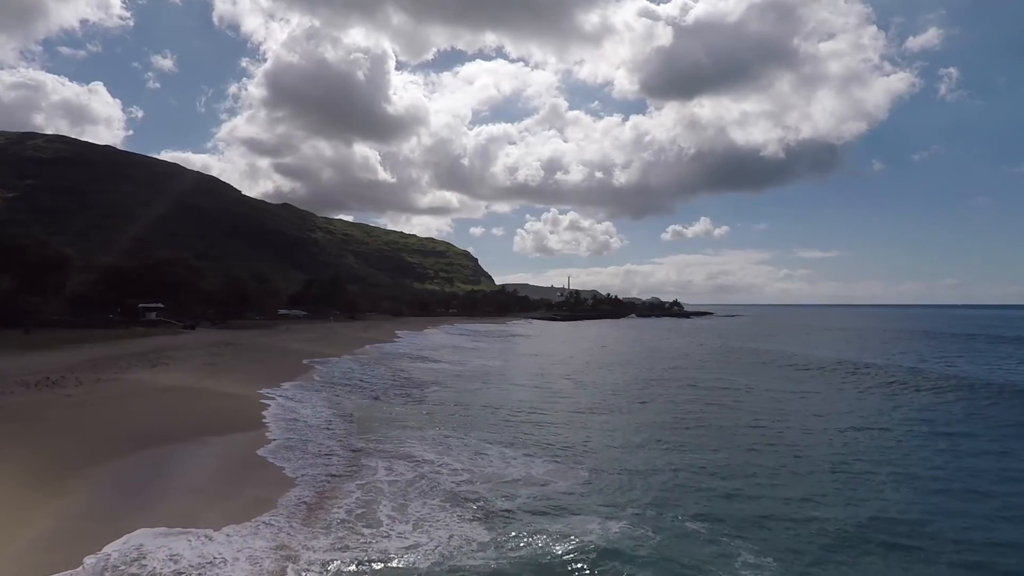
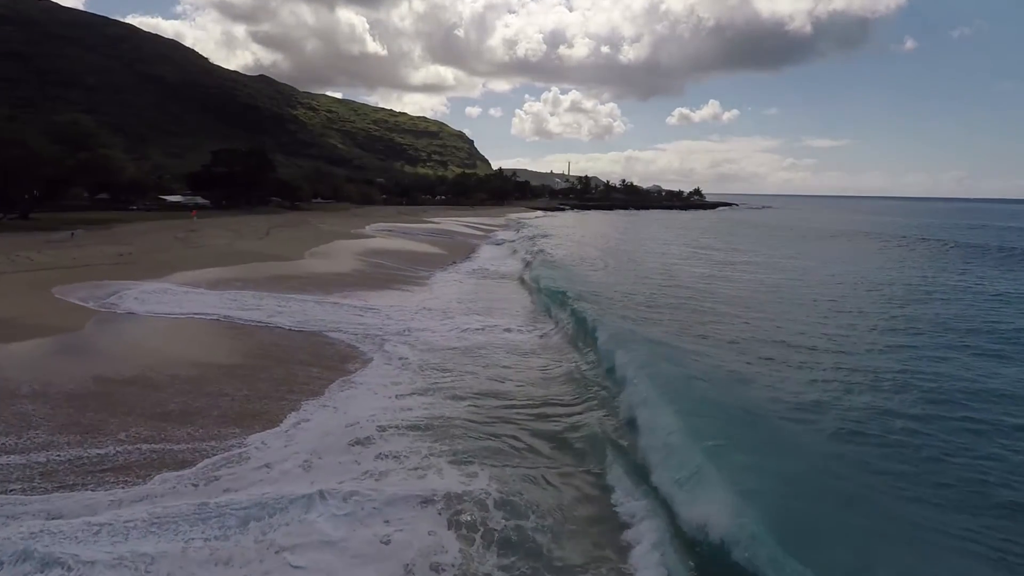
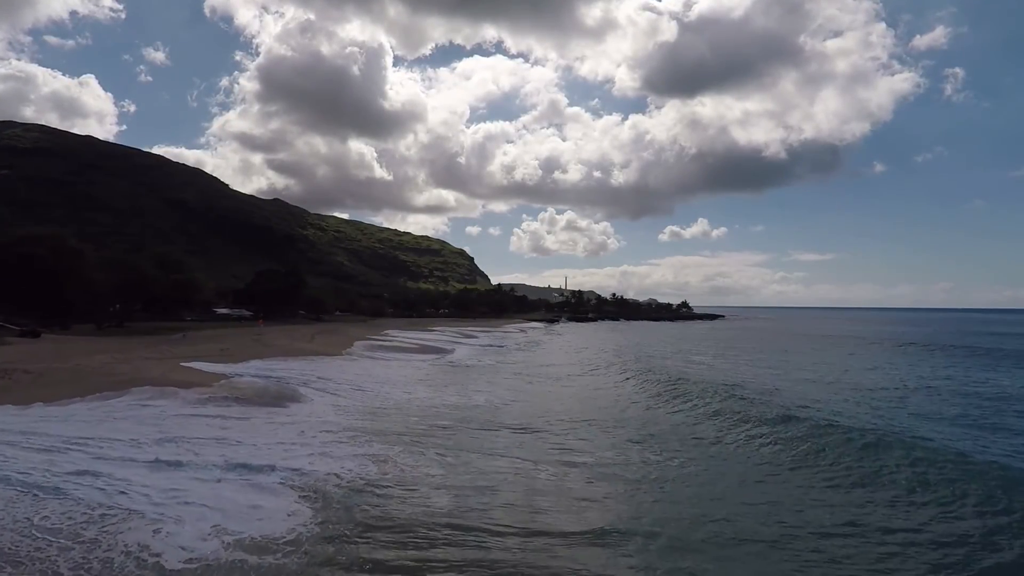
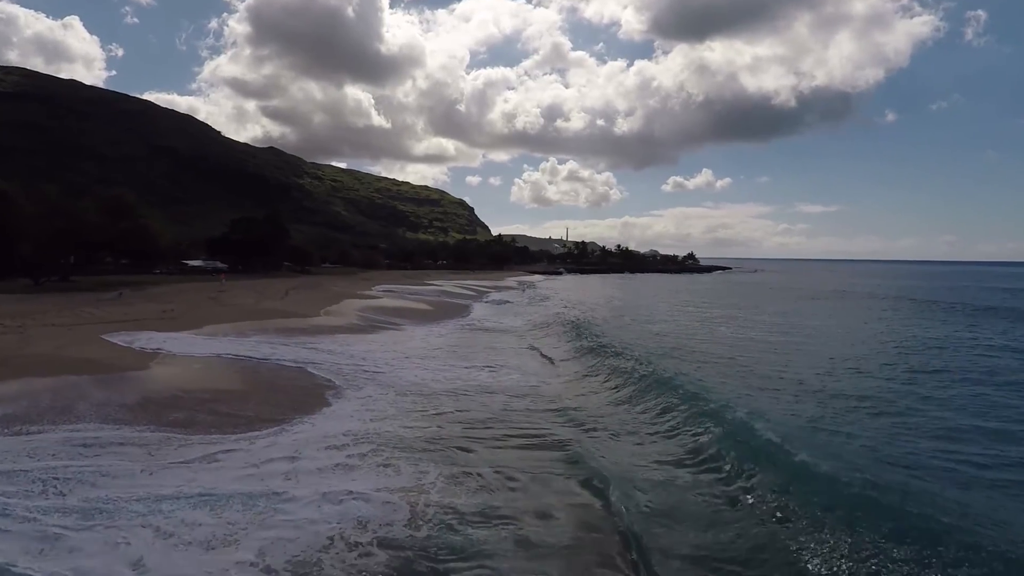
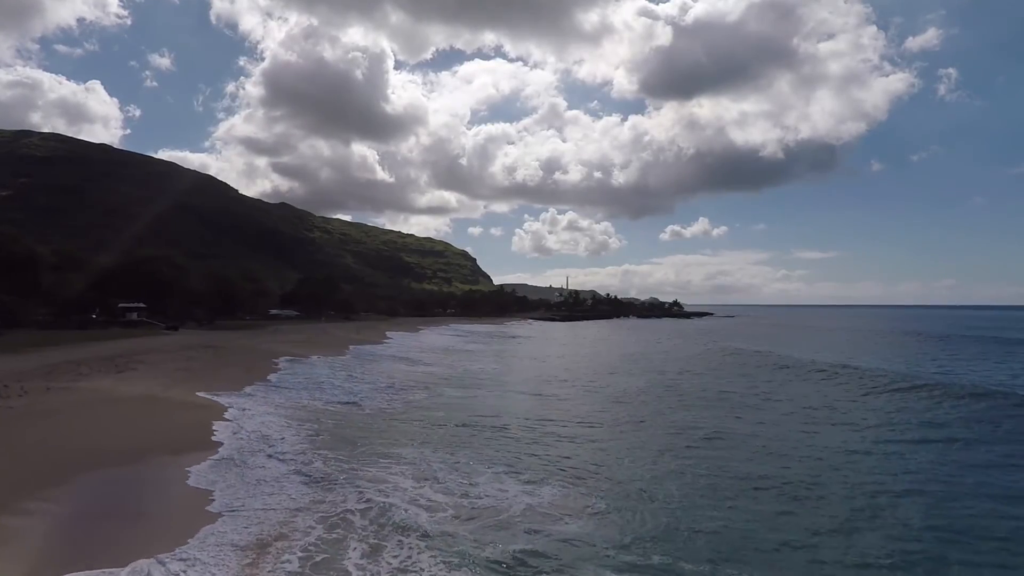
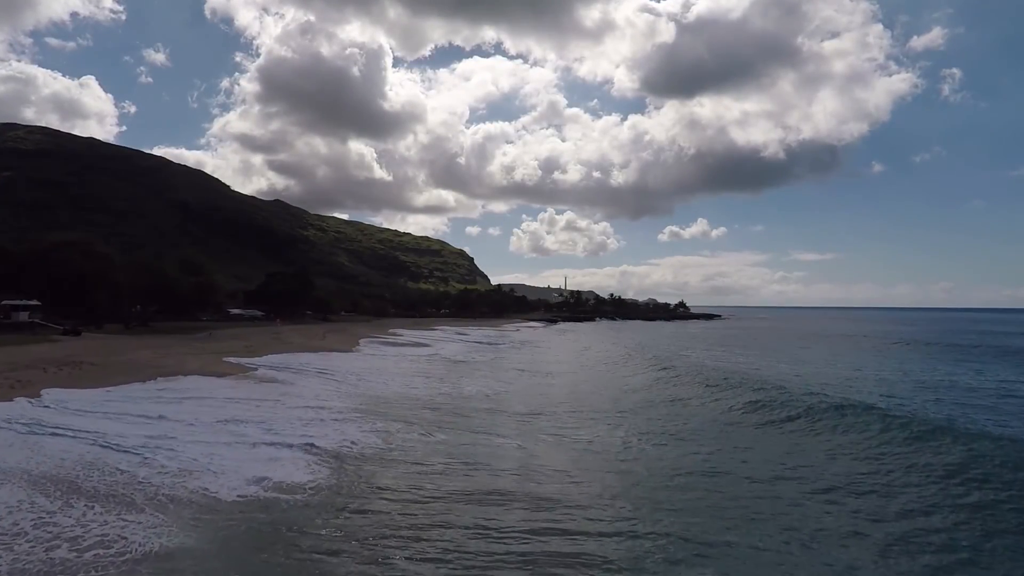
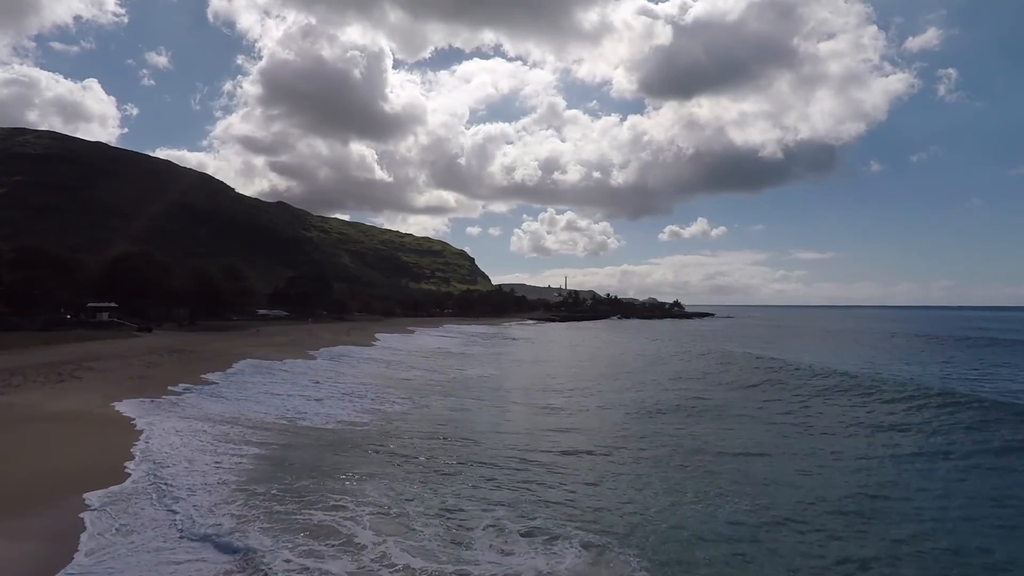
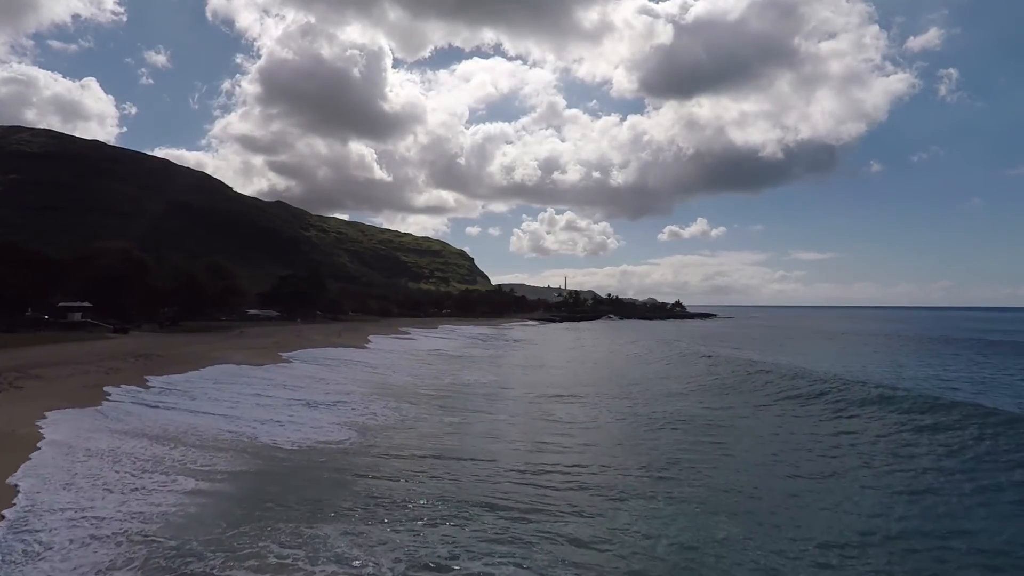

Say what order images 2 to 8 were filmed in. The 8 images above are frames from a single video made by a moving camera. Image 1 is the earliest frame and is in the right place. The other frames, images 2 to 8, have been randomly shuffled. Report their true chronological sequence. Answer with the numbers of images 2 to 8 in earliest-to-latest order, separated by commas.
5, 7, 8, 6, 3, 4, 2
